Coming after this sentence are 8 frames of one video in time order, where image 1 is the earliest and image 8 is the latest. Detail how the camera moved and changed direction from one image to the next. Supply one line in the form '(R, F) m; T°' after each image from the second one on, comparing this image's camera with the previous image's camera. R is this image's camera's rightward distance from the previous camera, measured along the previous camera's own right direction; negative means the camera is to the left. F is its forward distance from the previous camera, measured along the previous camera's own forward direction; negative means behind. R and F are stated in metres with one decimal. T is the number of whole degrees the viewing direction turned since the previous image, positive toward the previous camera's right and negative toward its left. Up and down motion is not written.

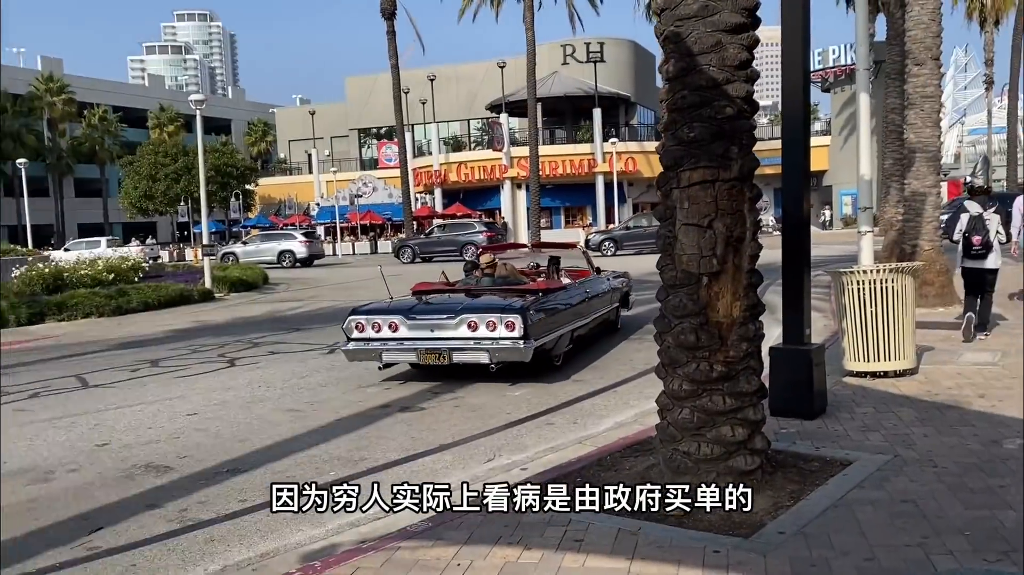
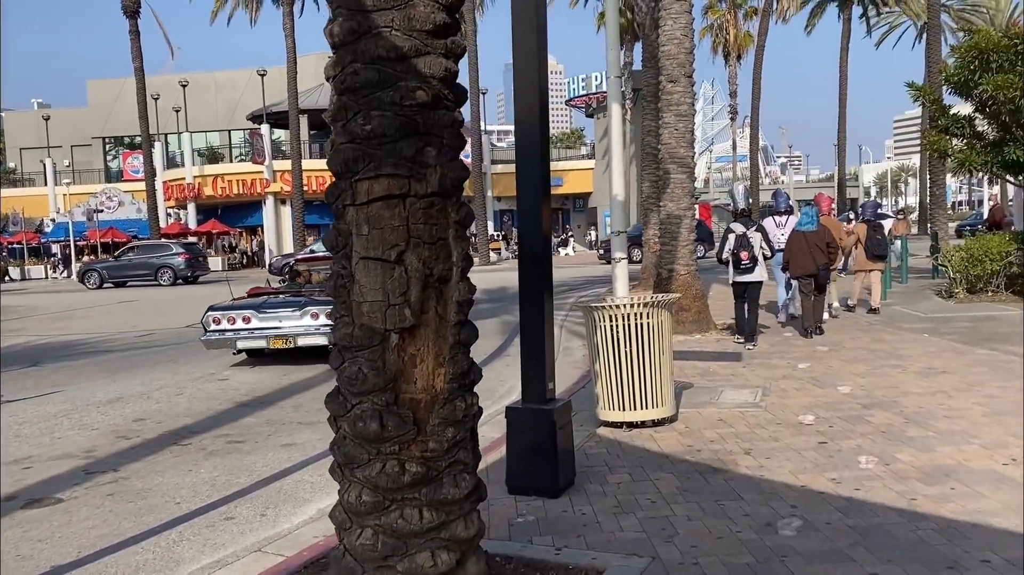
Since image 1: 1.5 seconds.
(+0.7, +1.4) m; +14°
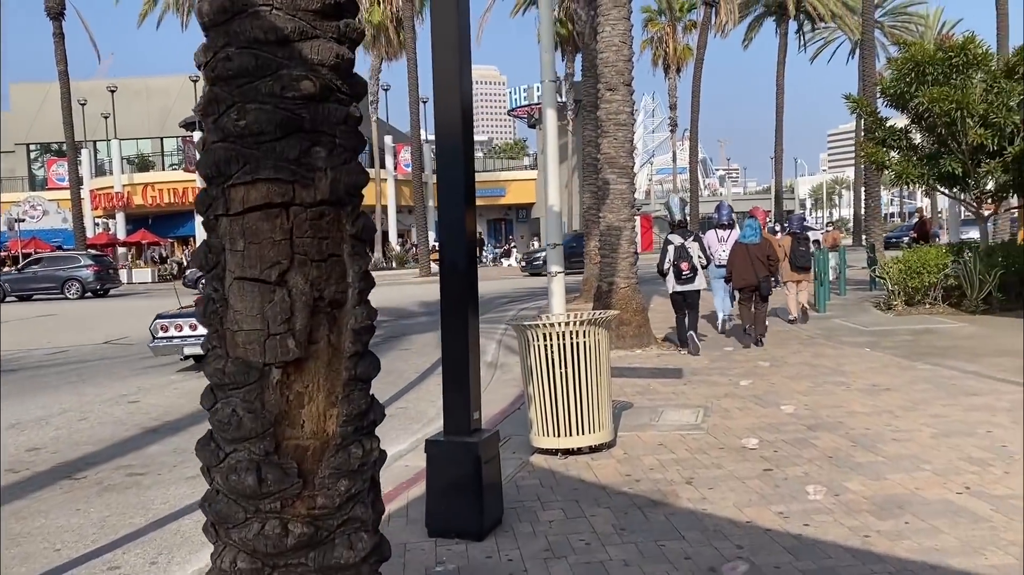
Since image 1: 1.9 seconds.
(+0.1, +0.5) m; +4°
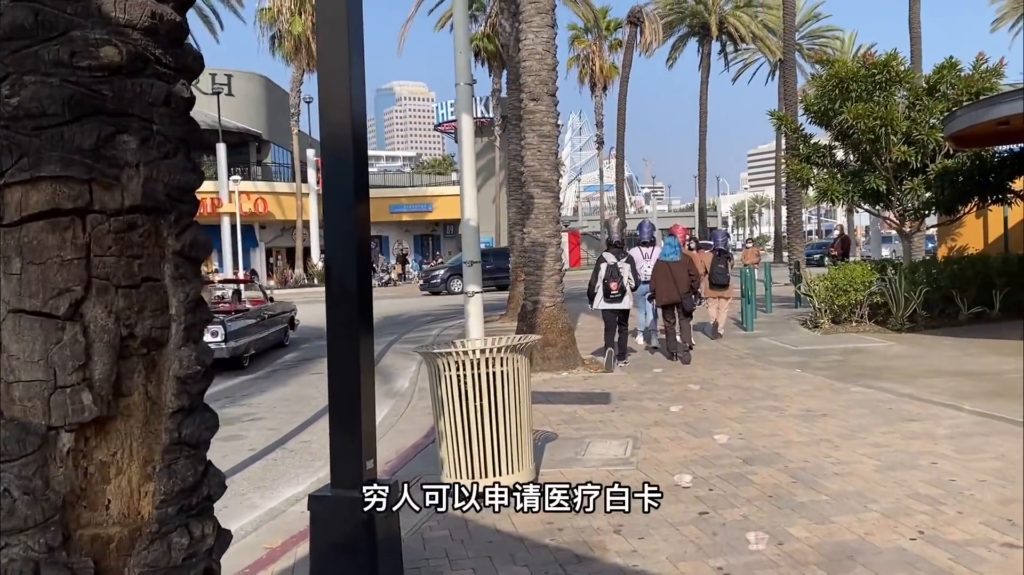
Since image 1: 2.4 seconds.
(+0.1, +0.6) m; +5°
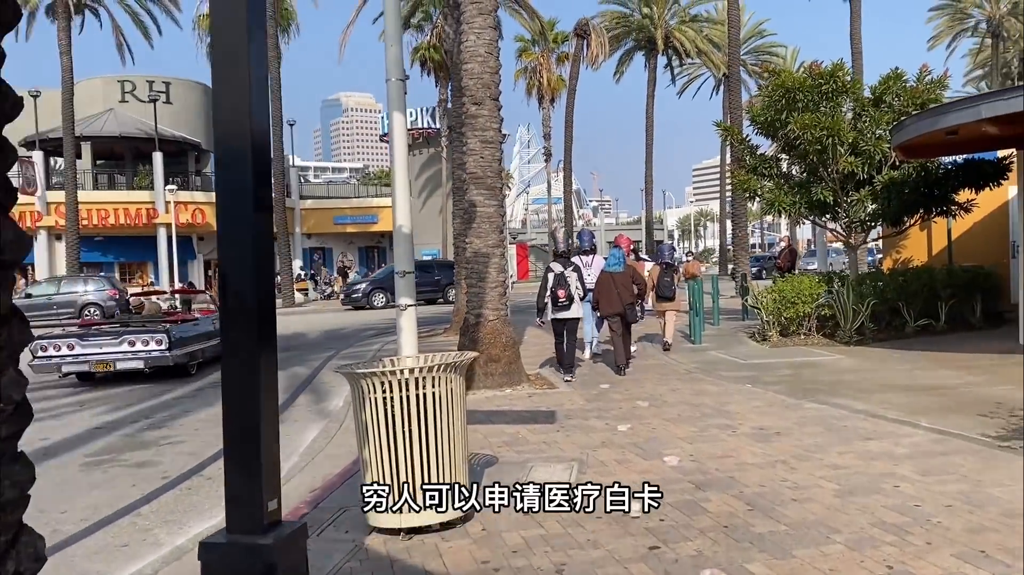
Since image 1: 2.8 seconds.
(+0.1, +0.5) m; +3°
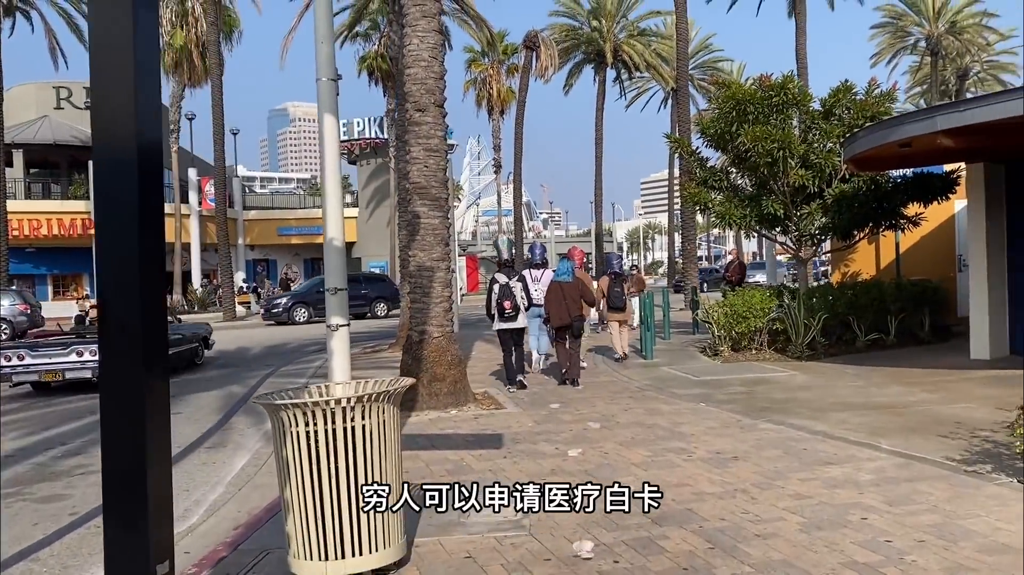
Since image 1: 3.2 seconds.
(+0.1, +0.4) m; +3°
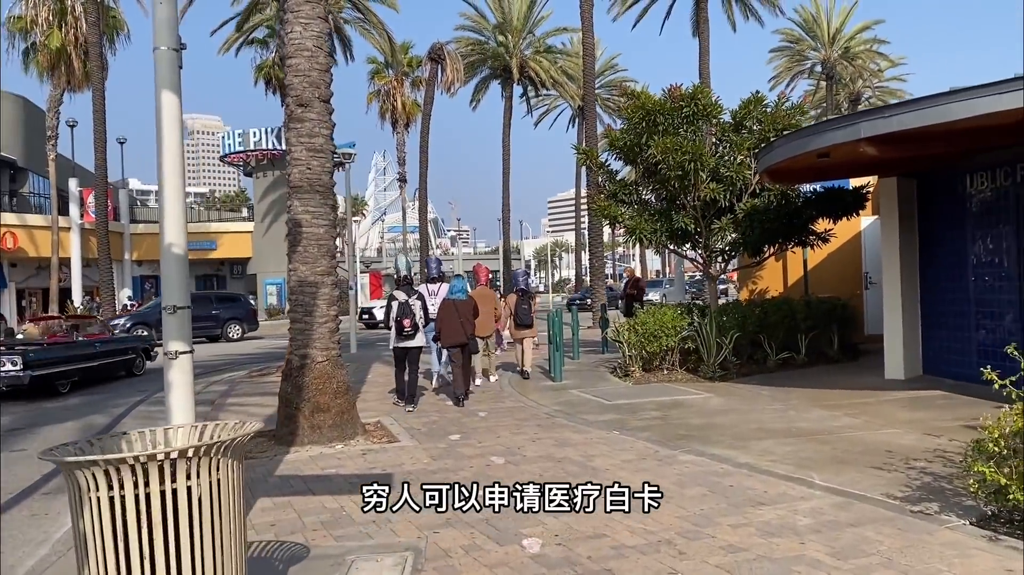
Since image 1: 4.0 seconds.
(+0.1, +0.9) m; +6°
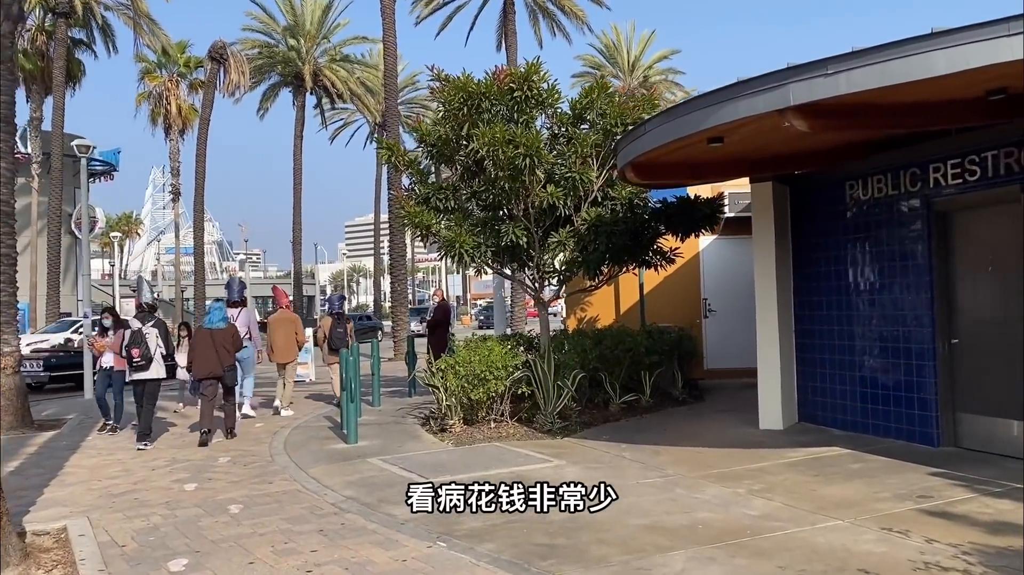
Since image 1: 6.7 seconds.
(+0.2, +3.0) m; +13°
